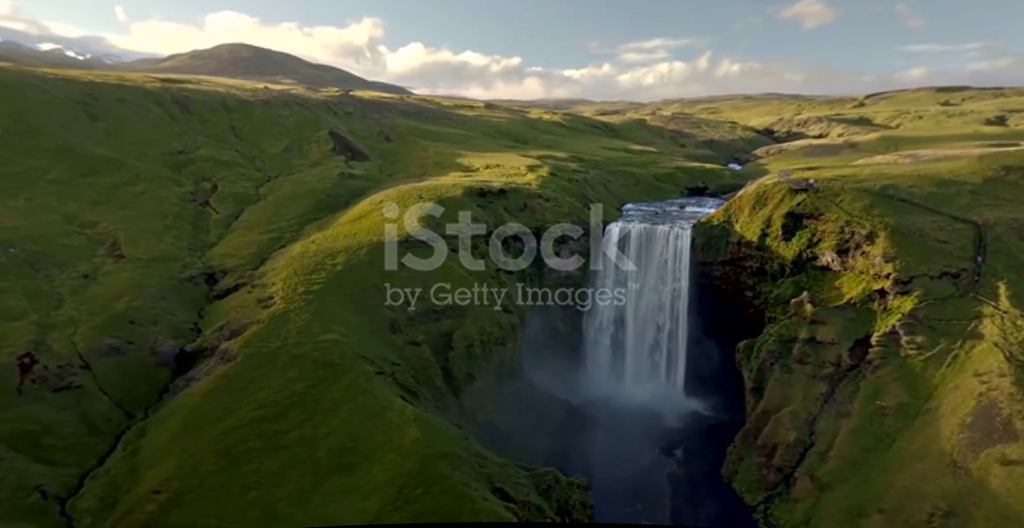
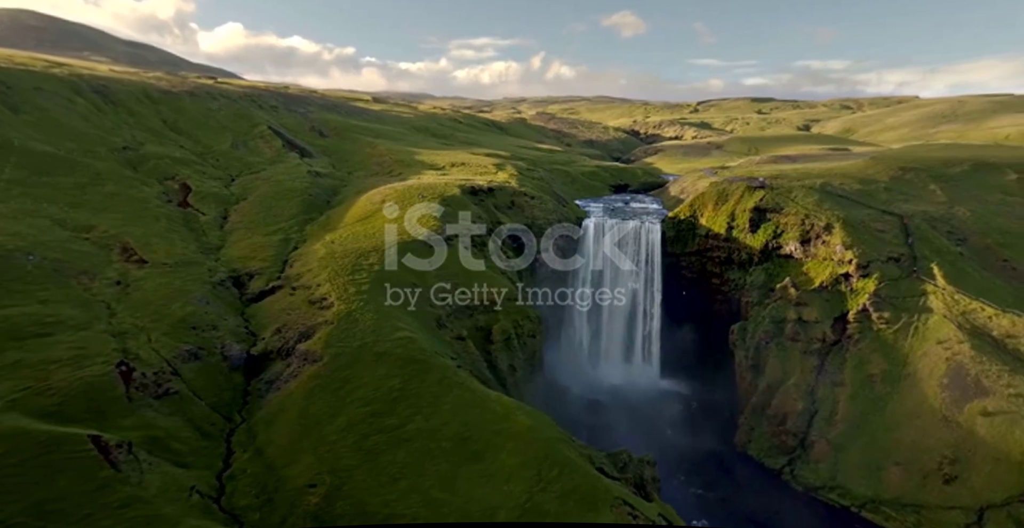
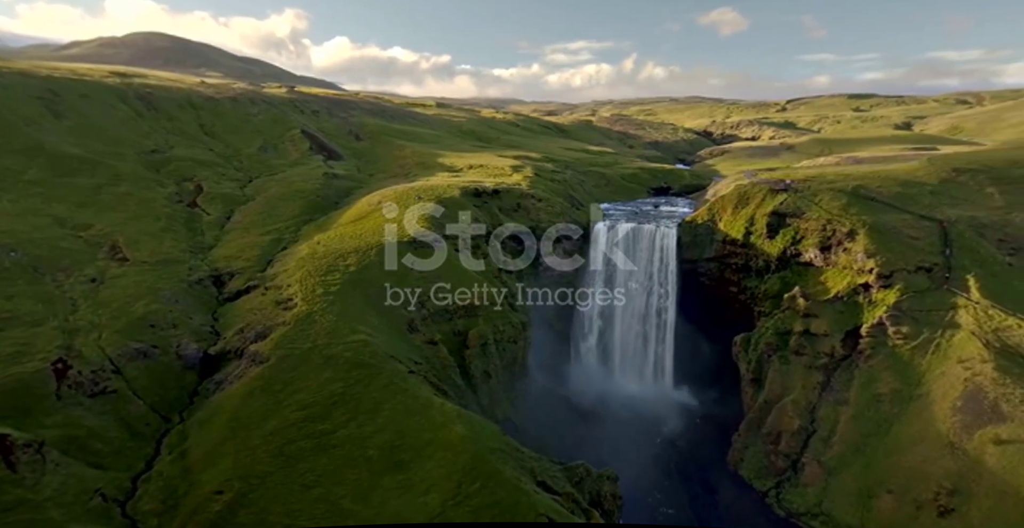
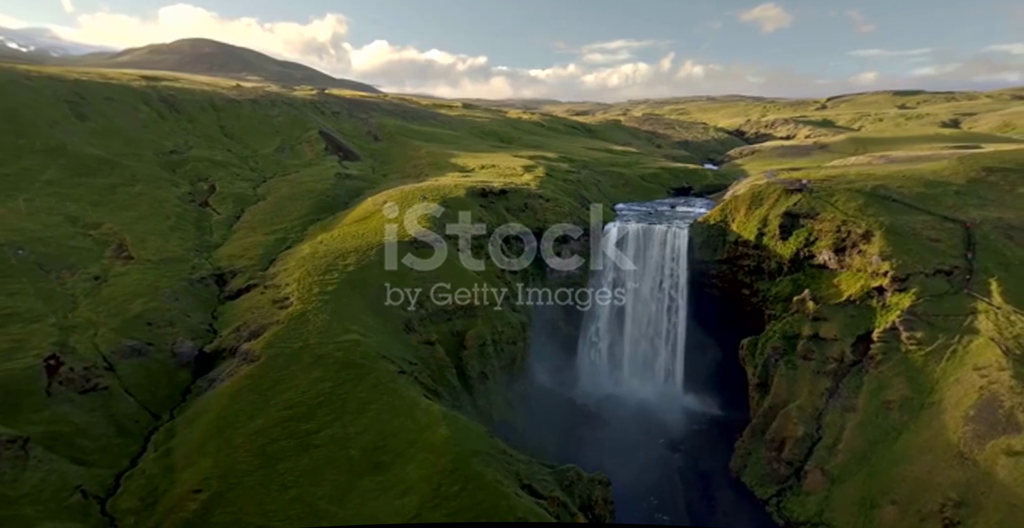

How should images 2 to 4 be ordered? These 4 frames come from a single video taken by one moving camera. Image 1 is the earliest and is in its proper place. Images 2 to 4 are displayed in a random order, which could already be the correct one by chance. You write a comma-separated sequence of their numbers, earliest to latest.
4, 3, 2
